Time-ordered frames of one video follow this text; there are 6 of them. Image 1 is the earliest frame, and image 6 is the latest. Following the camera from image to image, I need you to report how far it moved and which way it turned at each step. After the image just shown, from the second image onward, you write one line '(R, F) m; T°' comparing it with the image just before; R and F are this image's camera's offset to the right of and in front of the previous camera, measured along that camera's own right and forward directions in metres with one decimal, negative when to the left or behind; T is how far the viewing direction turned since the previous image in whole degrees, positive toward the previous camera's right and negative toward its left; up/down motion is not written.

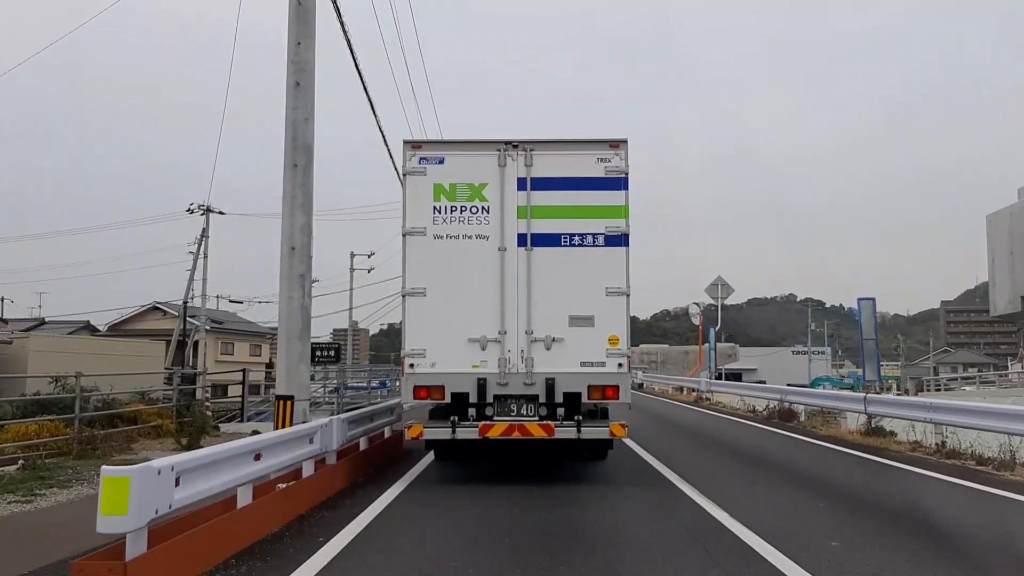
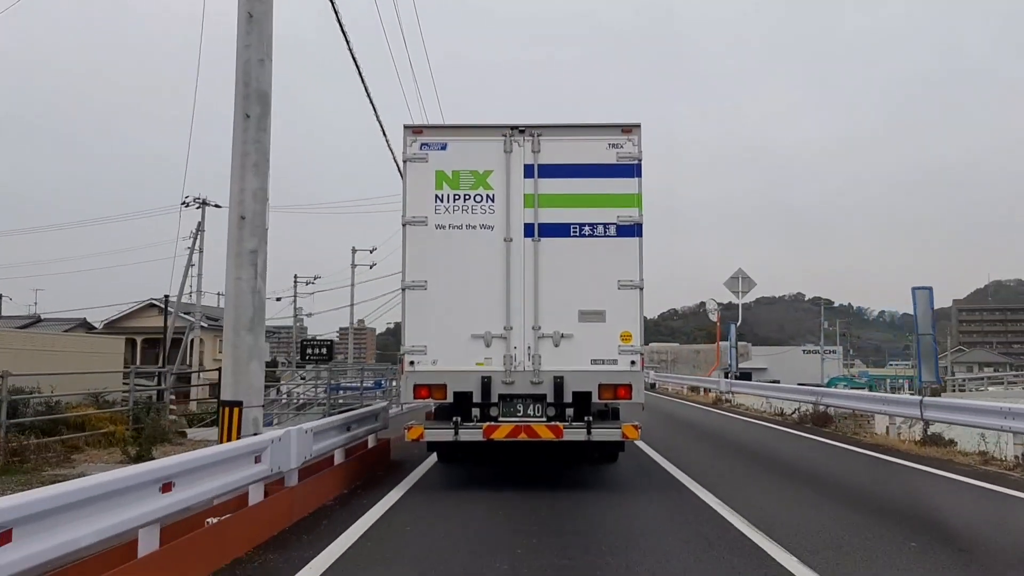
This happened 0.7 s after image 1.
(0.0, +0.5) m; 0°
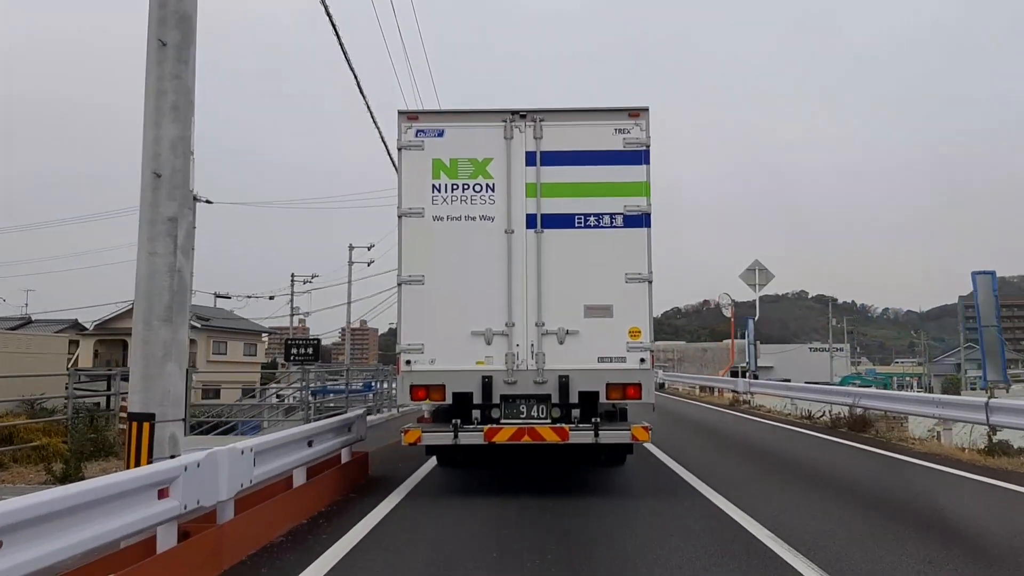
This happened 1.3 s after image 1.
(0.0, +0.5) m; 0°
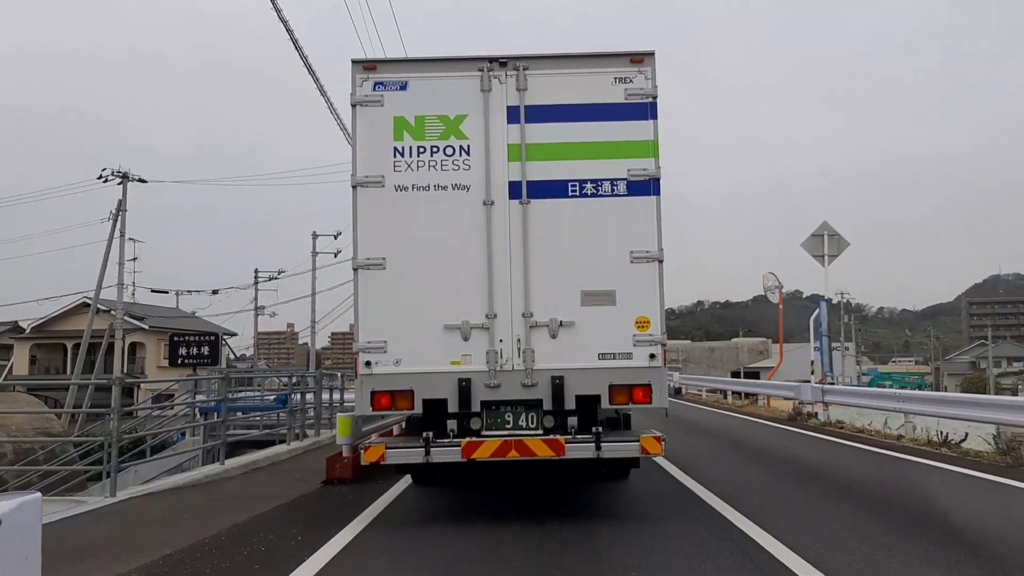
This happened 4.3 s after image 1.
(+0.1, +1.4) m; 0°
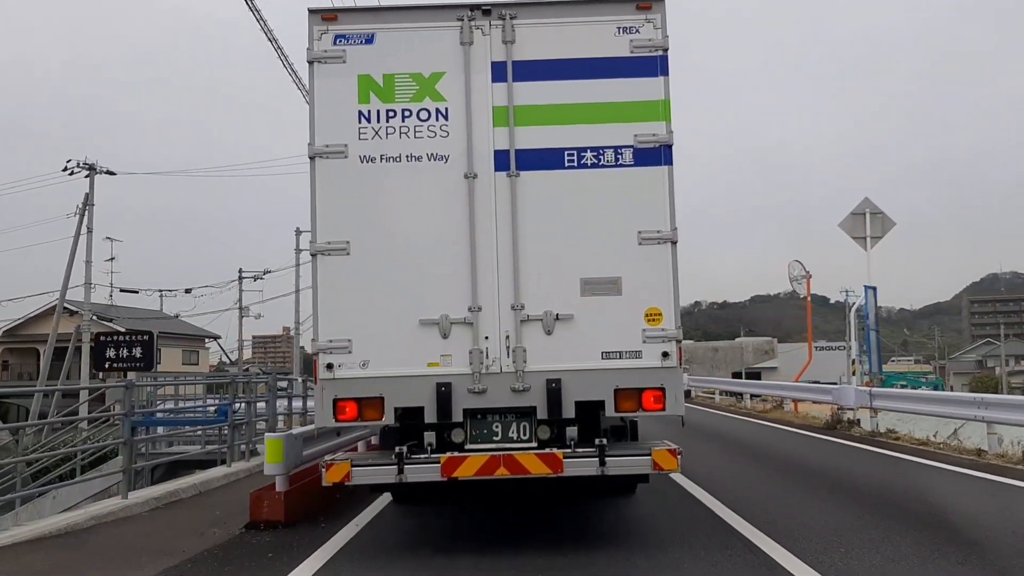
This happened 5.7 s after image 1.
(+0.1, +1.0) m; 0°
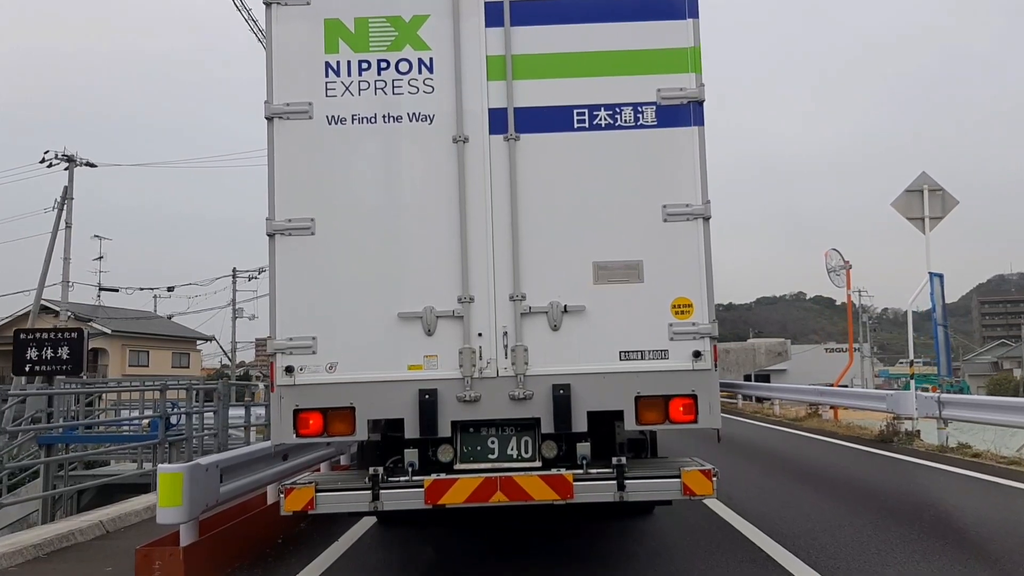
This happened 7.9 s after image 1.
(0.0, +0.9) m; 0°
